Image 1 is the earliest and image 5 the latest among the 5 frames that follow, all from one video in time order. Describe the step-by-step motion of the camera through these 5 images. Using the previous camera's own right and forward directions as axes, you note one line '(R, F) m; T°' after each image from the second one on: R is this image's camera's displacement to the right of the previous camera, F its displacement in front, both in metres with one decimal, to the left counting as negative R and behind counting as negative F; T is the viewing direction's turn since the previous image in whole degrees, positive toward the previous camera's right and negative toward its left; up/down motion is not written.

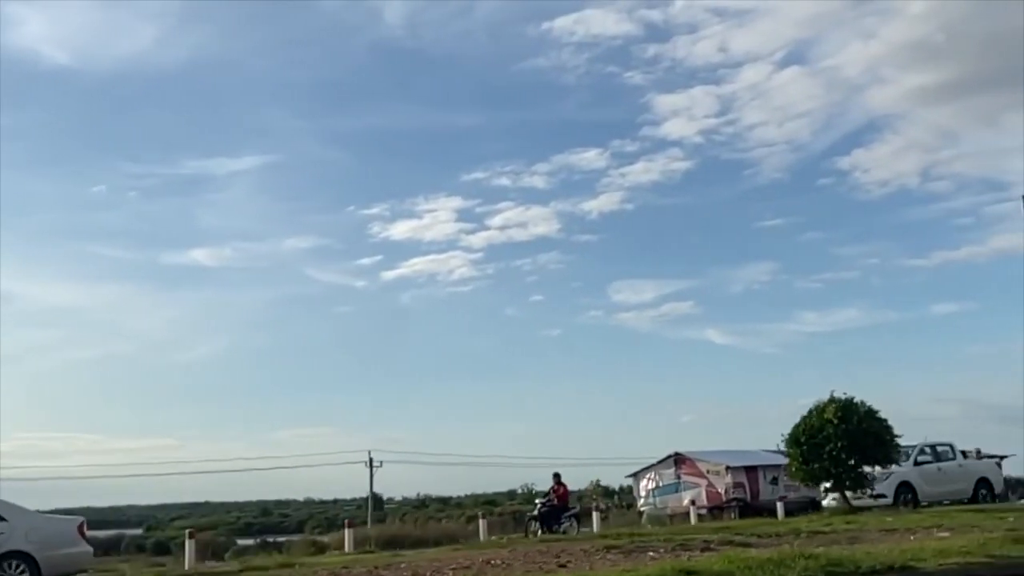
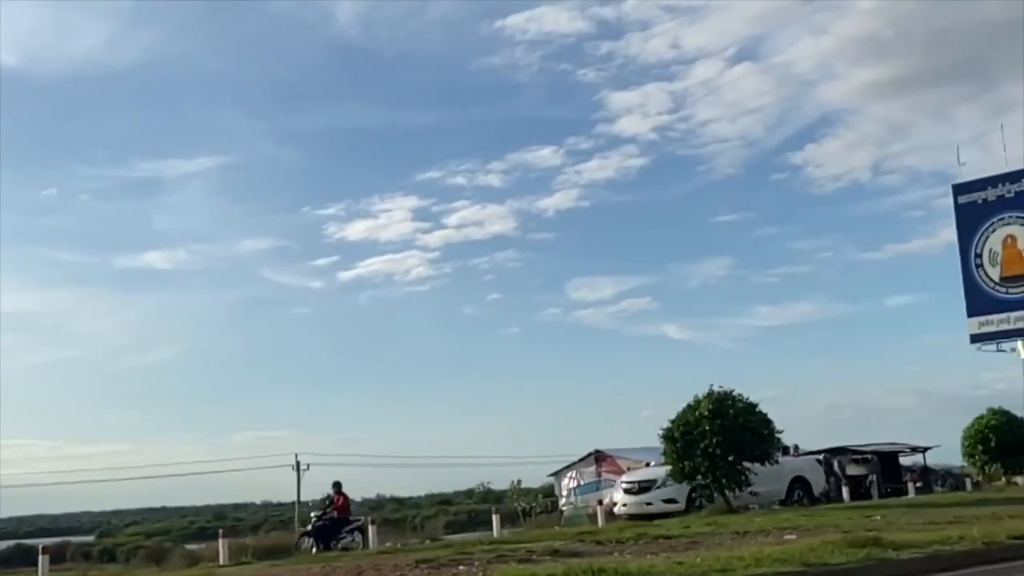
(+2.2, +1.6) m; +2°
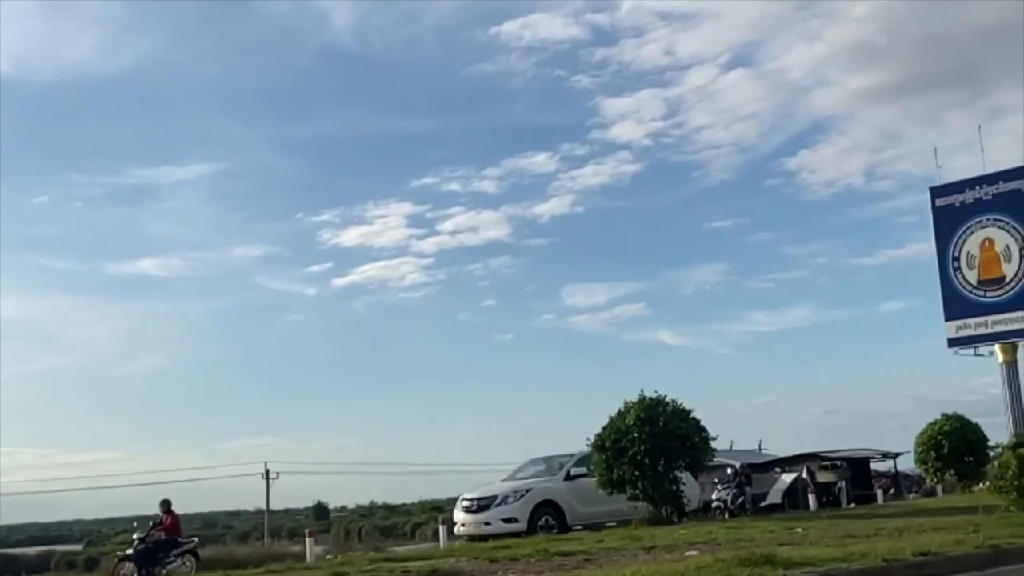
(+1.6, +1.2) m; 0°
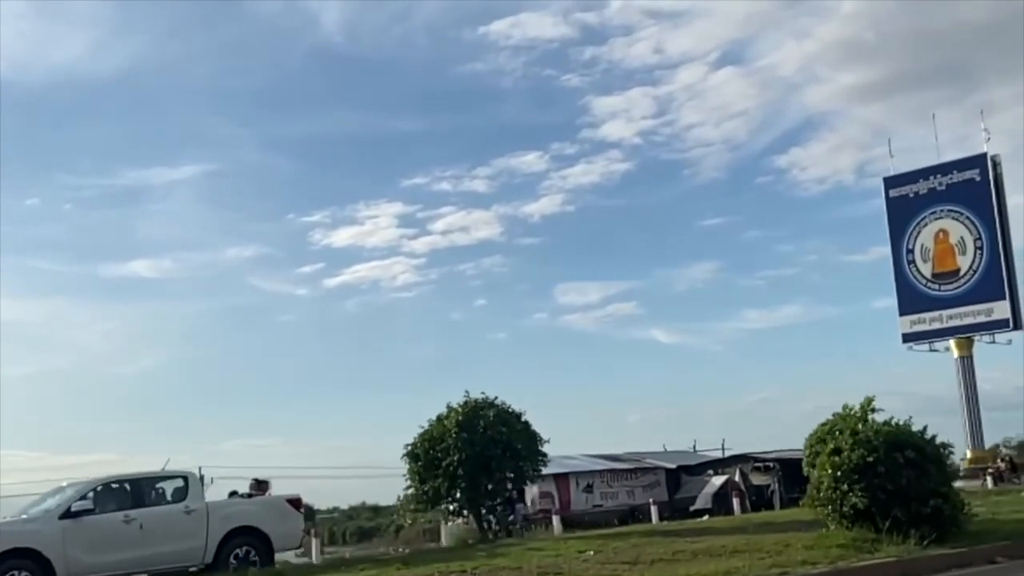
(+3.7, +2.9) m; 0°
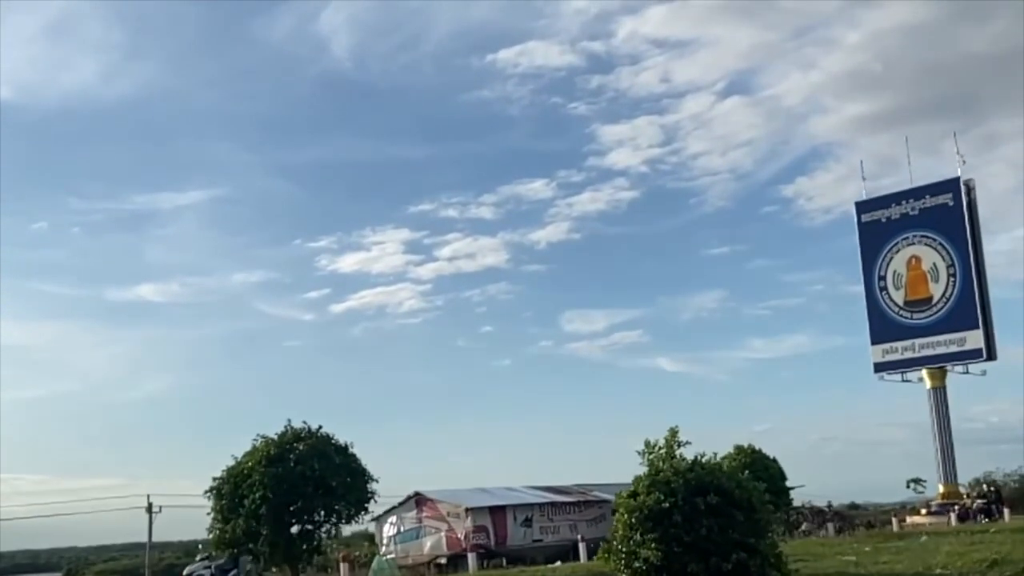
(+3.2, +2.6) m; 0°
